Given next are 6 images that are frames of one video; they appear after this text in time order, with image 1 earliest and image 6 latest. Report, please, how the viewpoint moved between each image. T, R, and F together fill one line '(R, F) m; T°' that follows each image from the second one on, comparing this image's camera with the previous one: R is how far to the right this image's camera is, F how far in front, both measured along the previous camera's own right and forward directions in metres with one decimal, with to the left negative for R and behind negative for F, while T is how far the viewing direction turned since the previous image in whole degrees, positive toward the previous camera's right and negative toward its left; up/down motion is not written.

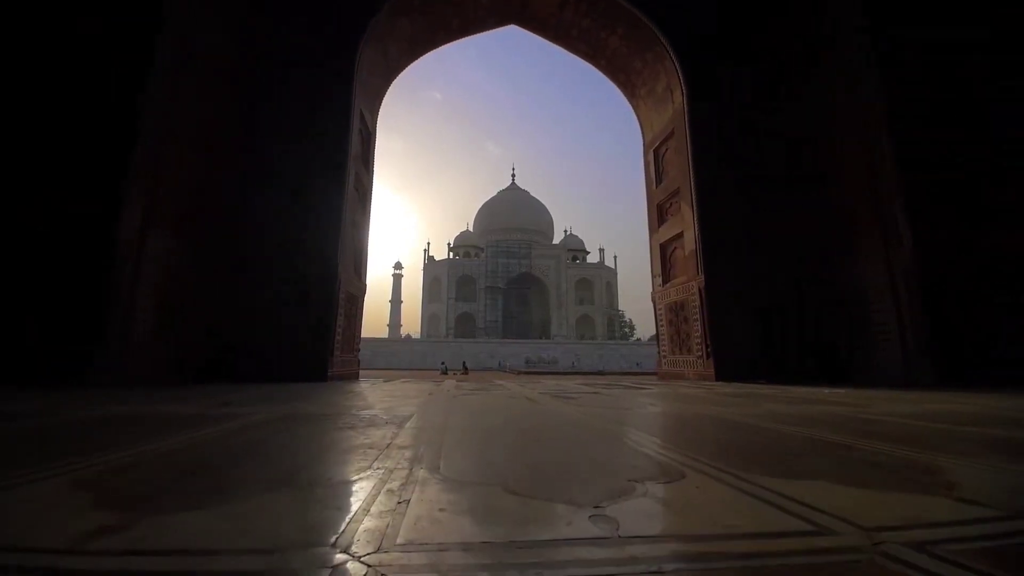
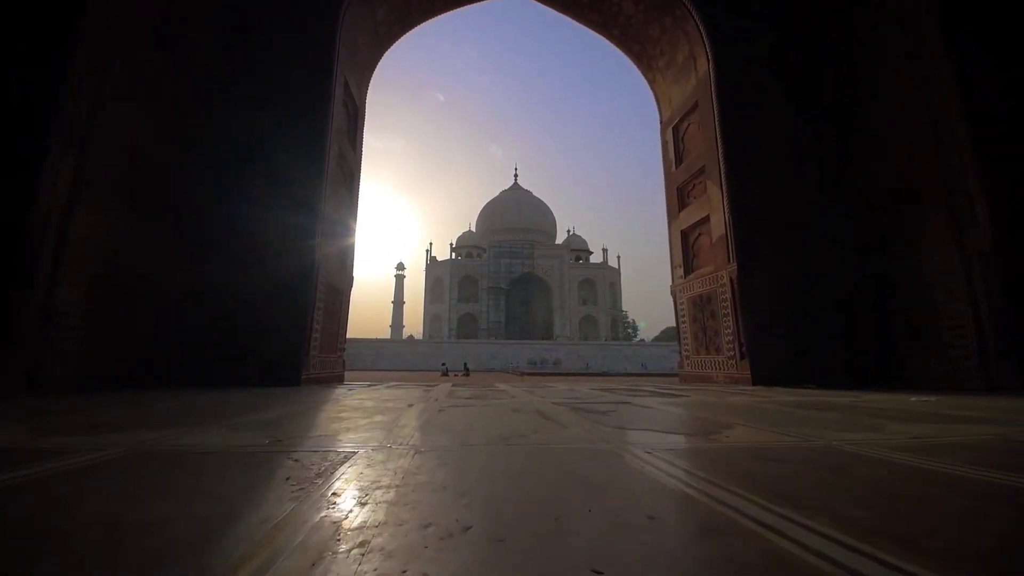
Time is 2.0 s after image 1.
(0.0, +0.6) m; 0°
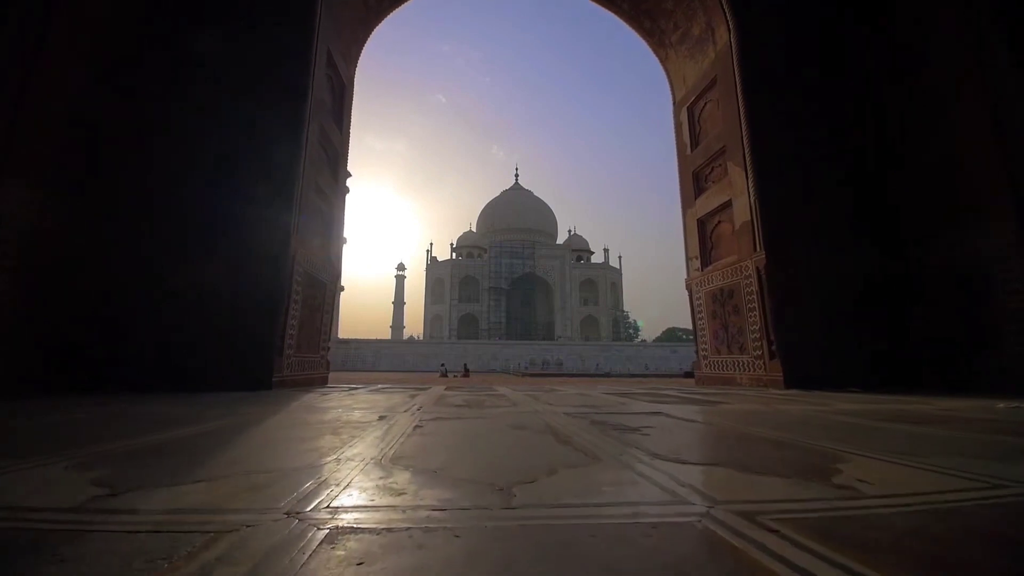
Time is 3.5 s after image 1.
(0.0, +0.4) m; 0°
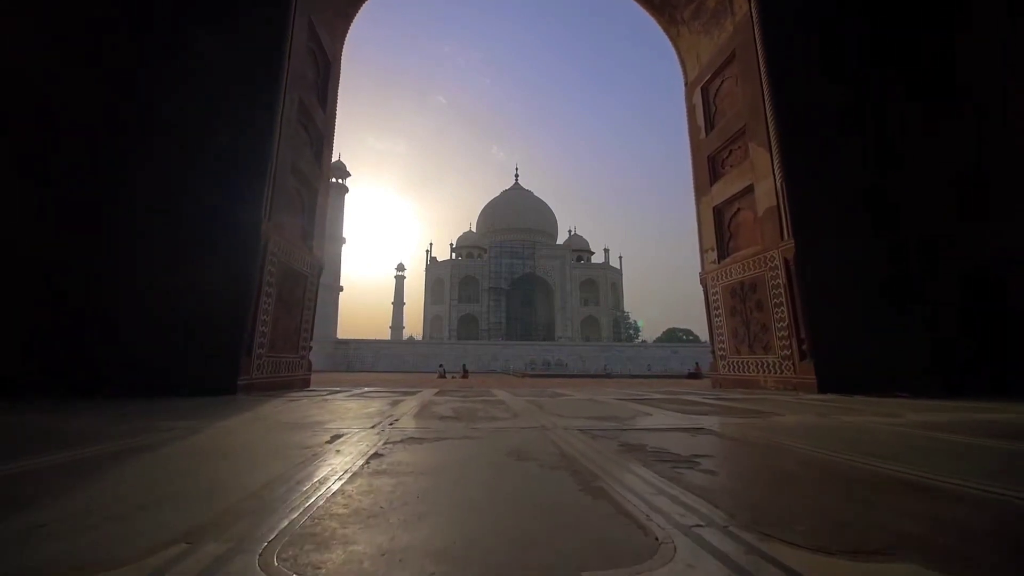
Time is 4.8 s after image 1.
(0.0, +0.4) m; 0°
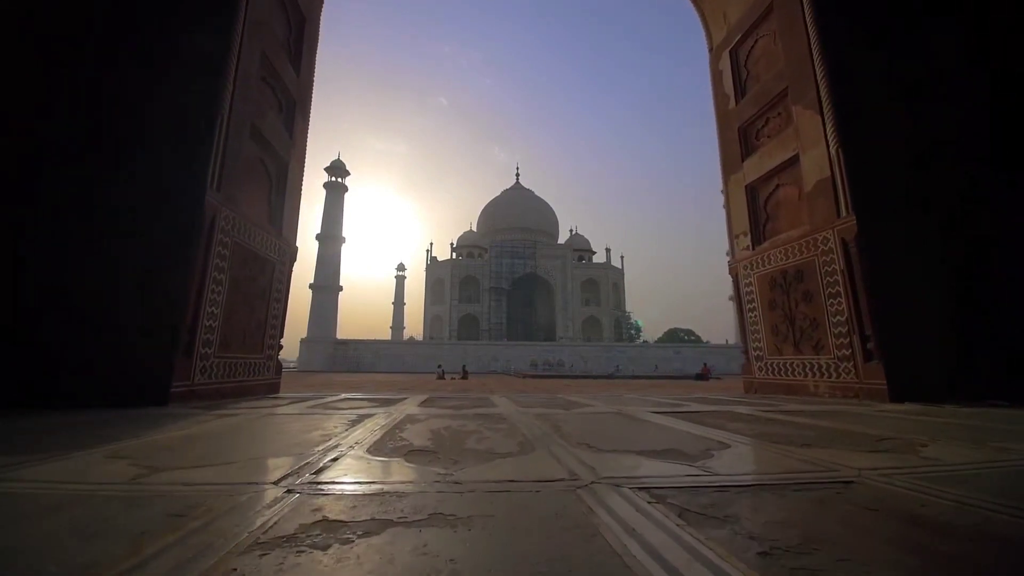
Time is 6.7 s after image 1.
(0.0, +0.5) m; 0°
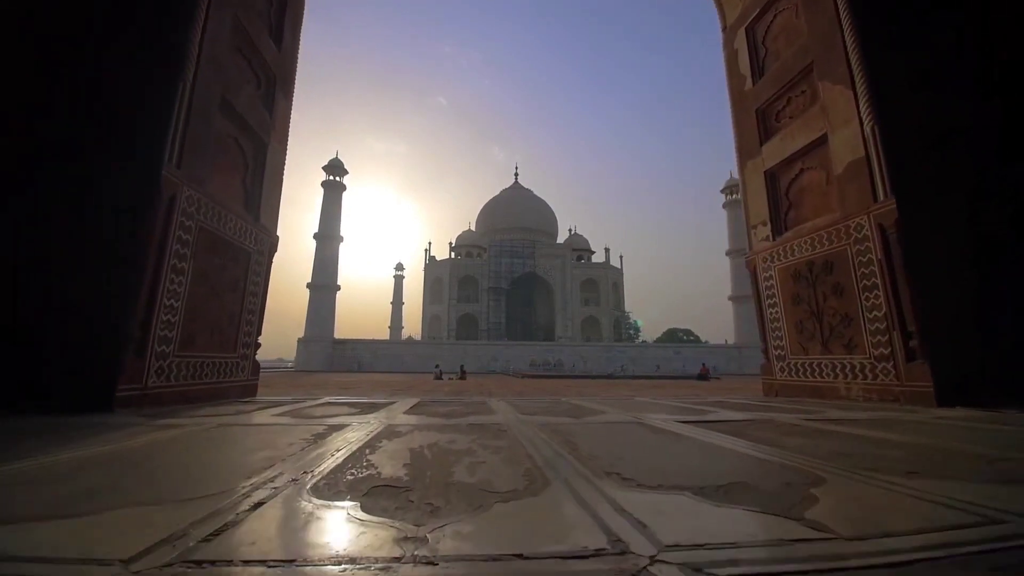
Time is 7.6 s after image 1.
(0.0, +0.3) m; 0°
